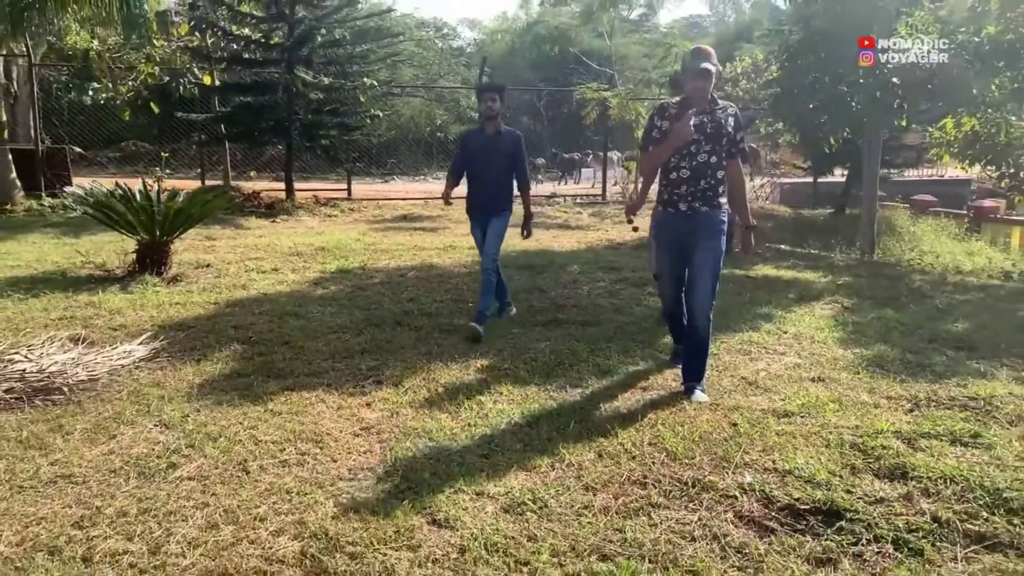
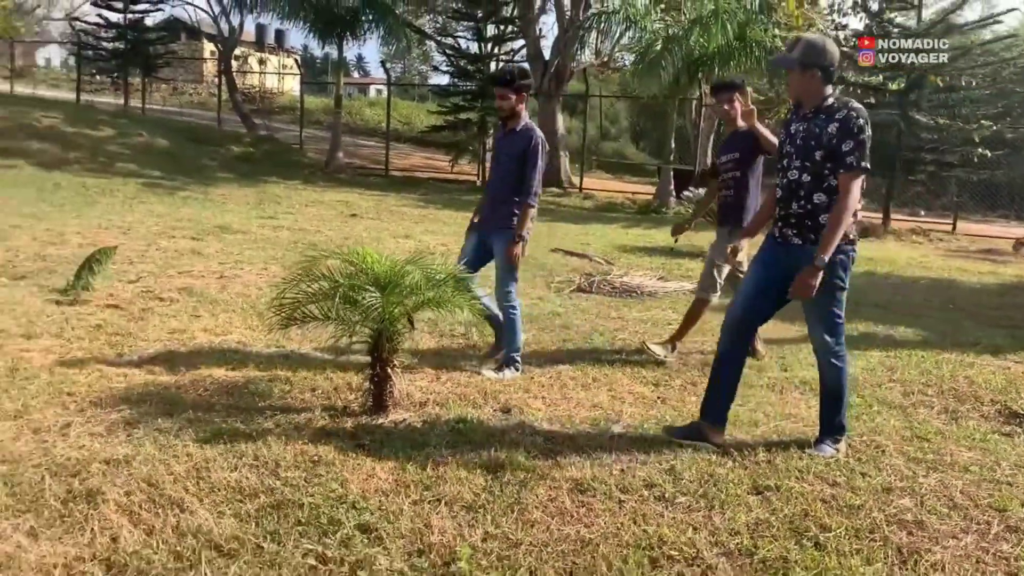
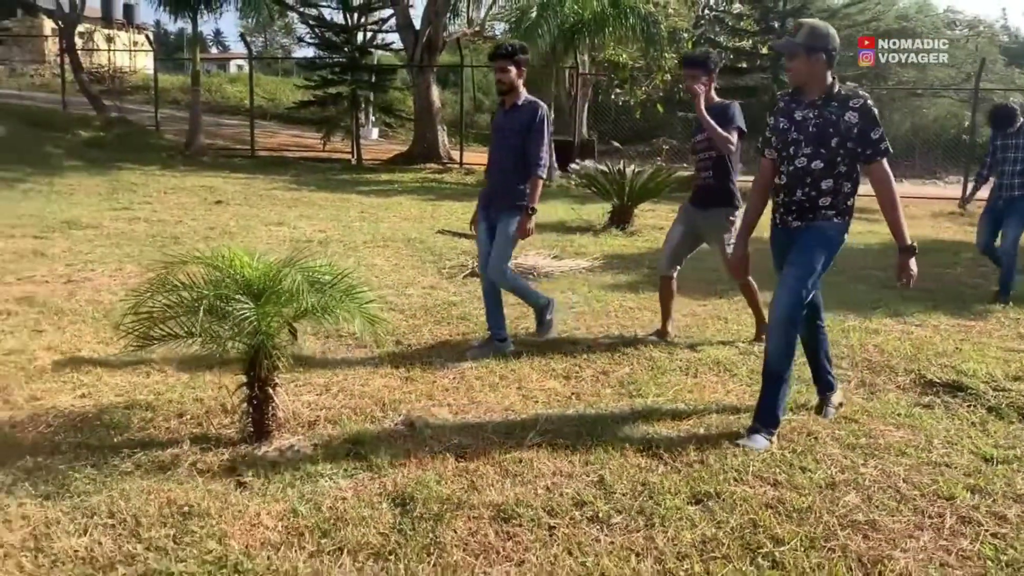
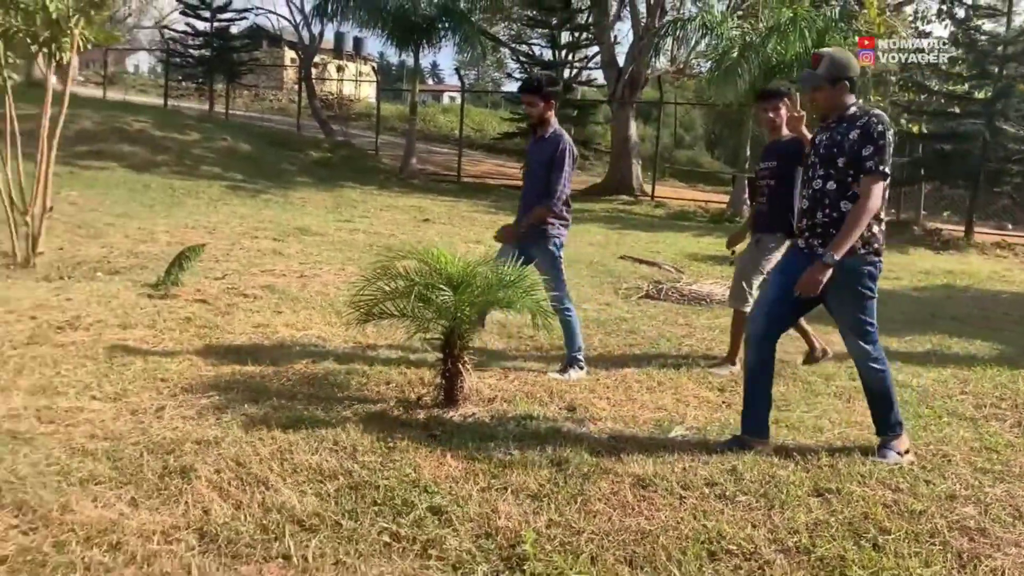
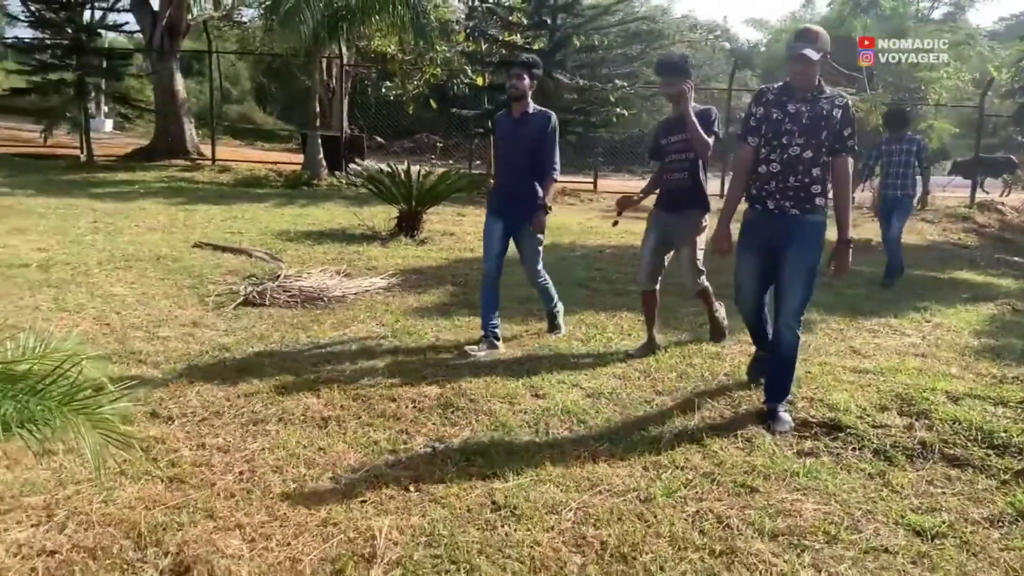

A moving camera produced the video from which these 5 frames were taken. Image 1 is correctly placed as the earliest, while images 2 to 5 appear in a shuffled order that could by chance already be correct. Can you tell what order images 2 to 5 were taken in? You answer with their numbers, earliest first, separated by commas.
5, 3, 2, 4
